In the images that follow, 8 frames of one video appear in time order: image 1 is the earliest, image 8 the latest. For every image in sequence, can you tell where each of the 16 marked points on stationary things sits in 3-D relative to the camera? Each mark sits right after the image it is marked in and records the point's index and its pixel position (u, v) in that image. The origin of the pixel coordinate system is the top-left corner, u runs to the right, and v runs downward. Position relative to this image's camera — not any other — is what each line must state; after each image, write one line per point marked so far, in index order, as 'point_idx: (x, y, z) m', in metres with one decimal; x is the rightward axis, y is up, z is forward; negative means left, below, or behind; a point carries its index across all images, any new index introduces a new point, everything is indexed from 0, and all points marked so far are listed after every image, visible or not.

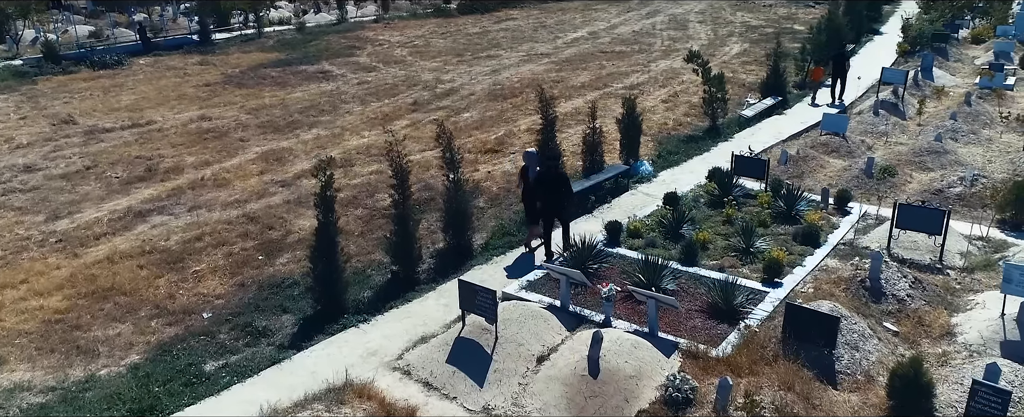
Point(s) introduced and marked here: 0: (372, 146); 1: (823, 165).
0: (-3.3, +1.5, +16.7) m
1: (+5.8, +0.8, +13.3) m
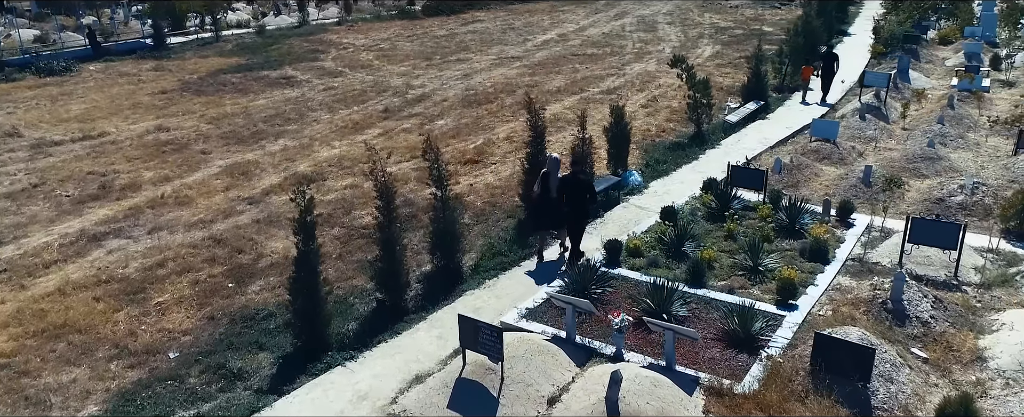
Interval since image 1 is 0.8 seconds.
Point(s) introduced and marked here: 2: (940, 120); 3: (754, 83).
0: (-3.7, +1.1, +15.8) m
1: (+5.6, +0.6, +13.0) m
2: (+9.4, +2.0, +15.7) m
3: (+6.3, +3.3, +18.5) m
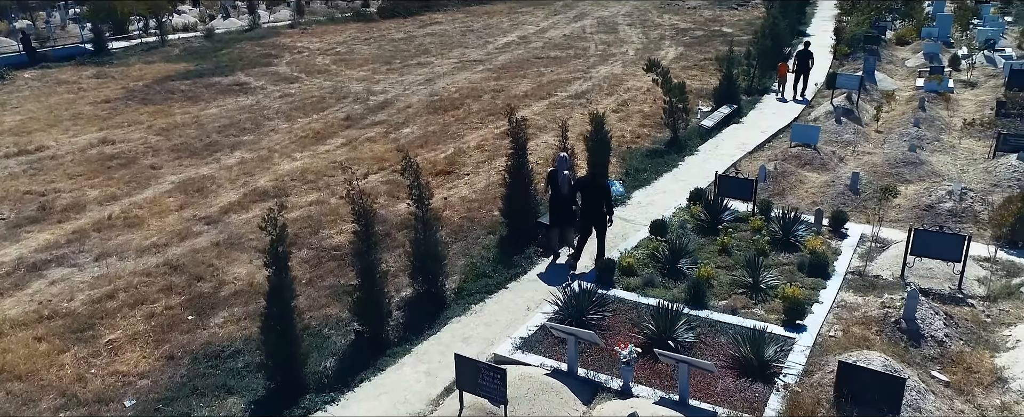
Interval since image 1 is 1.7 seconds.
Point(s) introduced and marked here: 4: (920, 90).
0: (-4.3, +0.8, +14.9) m
1: (+5.2, +0.5, +12.7) m
2: (+8.8, +1.9, +15.7) m
3: (+5.5, +3.1, +18.3) m
4: (+10.9, +3.2, +19.1) m
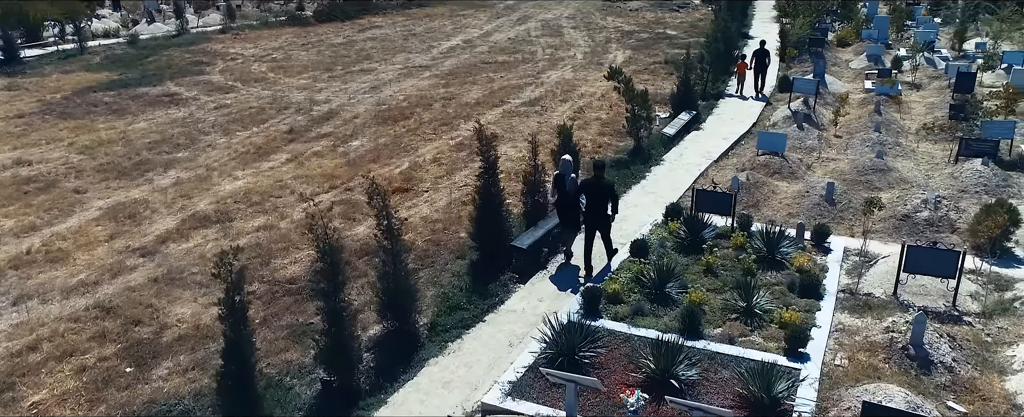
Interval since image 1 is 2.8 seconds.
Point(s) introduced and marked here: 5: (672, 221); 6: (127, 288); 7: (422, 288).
0: (-5.0, +0.3, +13.8) m
1: (+4.6, +0.3, +12.4) m
2: (+7.9, +1.8, +15.7) m
3: (+4.3, +2.9, +18.0) m
4: (+9.7, +3.1, +19.2) m
5: (+2.5, -0.2, +11.0) m
6: (-5.4, -1.1, +10.0) m
7: (-1.2, -1.1, +9.7) m
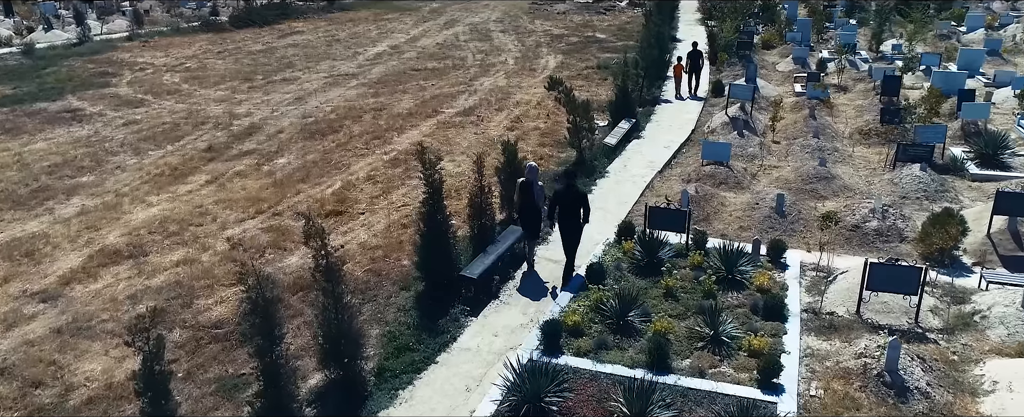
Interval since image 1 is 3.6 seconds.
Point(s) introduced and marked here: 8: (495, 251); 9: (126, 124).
0: (-6.1, -0.2, +12.6) m
1: (+3.6, +0.1, +12.1) m
2: (+6.6, +1.7, +15.8) m
3: (+2.7, +2.7, +17.7) m
4: (+7.9, +3.1, +19.5) m
5: (+1.7, -0.5, +10.6) m
6: (-6.0, -1.7, +8.8) m
7: (-1.8, -1.5, +8.9) m
8: (-0.1, -0.5, +10.0) m
9: (-10.5, +2.3, +19.5) m
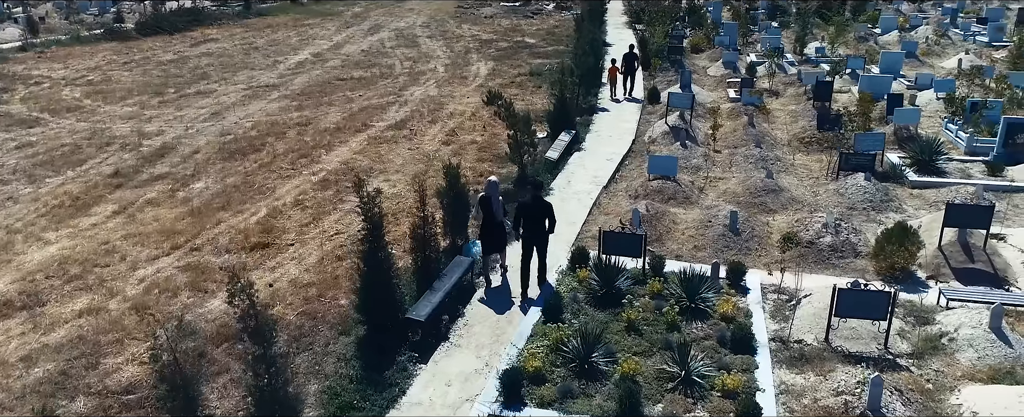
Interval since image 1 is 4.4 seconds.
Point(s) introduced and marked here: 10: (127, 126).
0: (-7.0, -0.8, +11.2) m
1: (+2.7, -0.2, +11.7) m
2: (+5.2, +1.5, +15.6) m
3: (+1.2, +2.4, +17.2) m
4: (+6.2, +2.9, +19.4) m
5: (+0.9, -0.8, +10.0) m
6: (-6.5, -2.3, +7.5) m
7: (-2.3, -1.9, +8.0) m
8: (-0.8, -1.0, +9.3) m
9: (-12.2, +1.5, +17.6) m
10: (-10.5, +2.2, +19.4) m
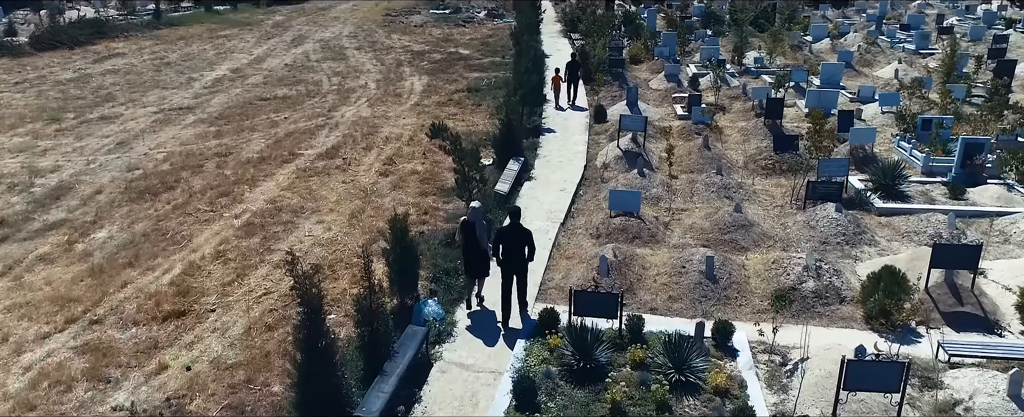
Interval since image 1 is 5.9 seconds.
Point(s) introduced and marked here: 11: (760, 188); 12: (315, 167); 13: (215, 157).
0: (-7.5, -1.8, +9.3) m
1: (+2.0, -0.9, +10.7) m
2: (+4.1, +0.9, +14.9) m
3: (-0.1, +1.6, +16.0) m
4: (+4.6, +2.3, +18.8) m
5: (+0.5, -1.5, +8.8) m
6: (-6.7, -3.2, +5.6) m
7: (-2.6, -2.7, +6.5) m
8: (-1.2, -1.7, +8.0) m
9: (-13.4, +0.4, +15.2) m
10: (-11.9, +1.1, +17.1) m
11: (+5.0, +0.4, +14.2) m
12: (-4.5, +1.0, +16.4) m
13: (-7.2, +1.3, +17.3) m
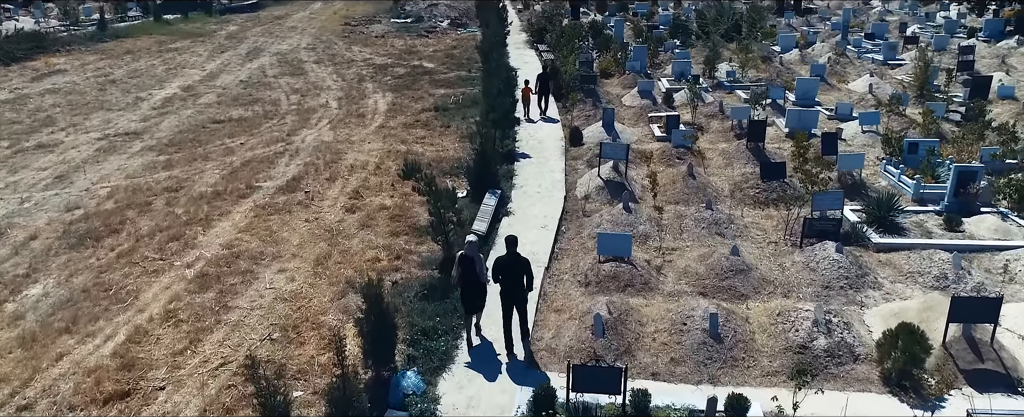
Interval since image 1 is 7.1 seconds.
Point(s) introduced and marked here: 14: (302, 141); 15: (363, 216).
0: (-7.6, -2.7, +8.0) m
1: (+1.8, -1.6, +9.9) m
2: (+3.7, +0.2, +14.1) m
3: (-0.6, +0.9, +15.1) m
4: (+3.9, +1.7, +18.1) m
5: (+0.4, -2.3, +7.9) m
6: (-6.5, -4.1, +4.4) m
7: (-2.5, -3.5, +5.5) m
8: (-1.2, -2.5, +7.0) m
9: (-13.8, -0.6, +13.5) m
10: (-12.5, +0.2, +15.6) m
11: (+4.5, -0.3, +13.5) m
12: (-5.0, +0.1, +15.2) m
13: (-7.8, +0.4, +16.0) m
14: (-5.8, +1.9, +19.8) m
15: (-3.0, -0.2, +14.2) m
